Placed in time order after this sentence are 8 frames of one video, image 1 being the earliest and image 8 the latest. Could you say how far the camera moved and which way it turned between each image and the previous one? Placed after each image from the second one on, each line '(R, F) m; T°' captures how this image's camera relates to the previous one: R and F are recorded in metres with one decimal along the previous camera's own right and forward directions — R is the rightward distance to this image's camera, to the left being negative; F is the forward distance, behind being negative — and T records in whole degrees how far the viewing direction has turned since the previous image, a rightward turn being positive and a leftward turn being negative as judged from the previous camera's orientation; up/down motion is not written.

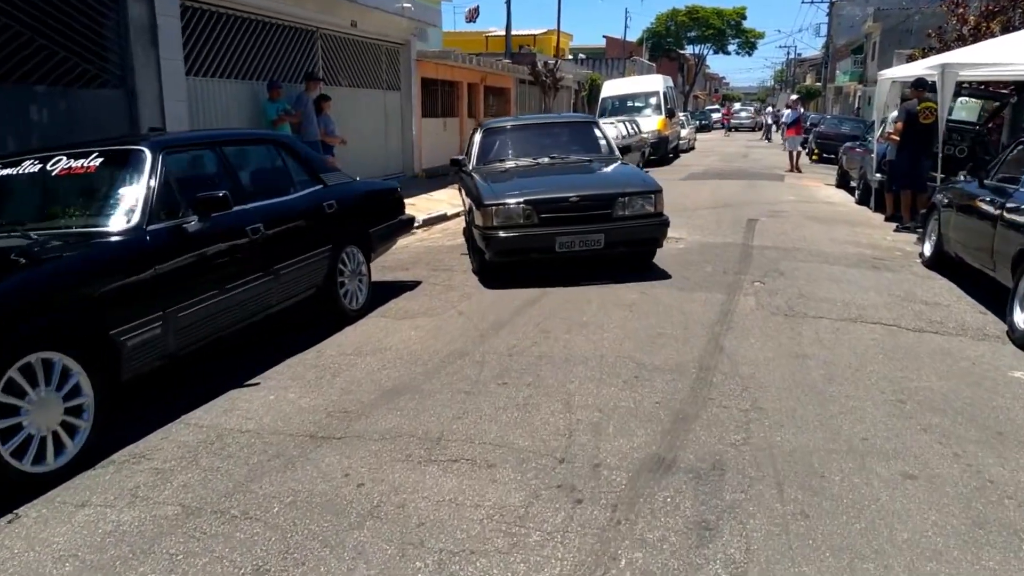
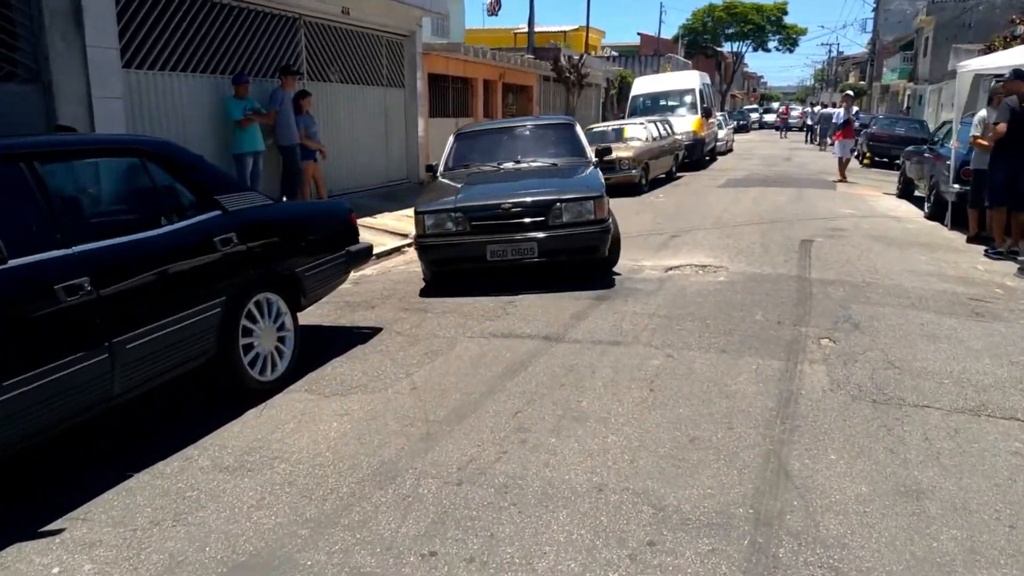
(+0.4, +1.9) m; -3°
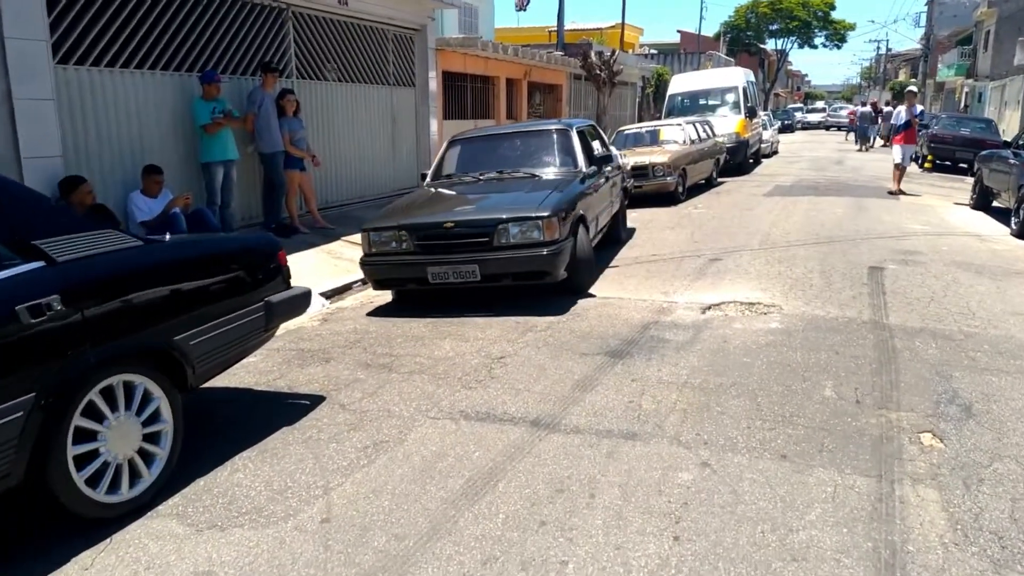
(+0.4, +1.6) m; -3°
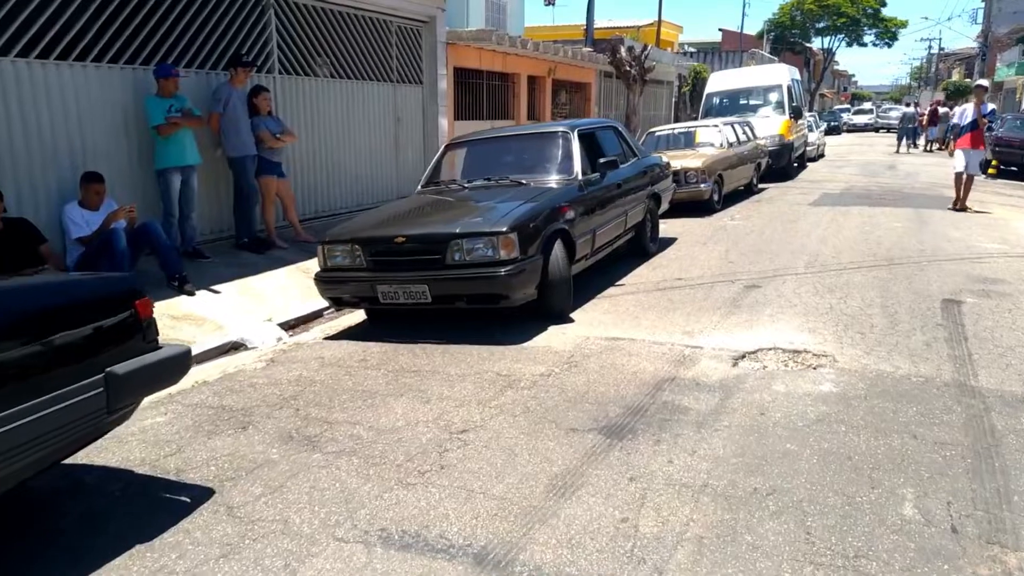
(+0.4, +1.3) m; -3°
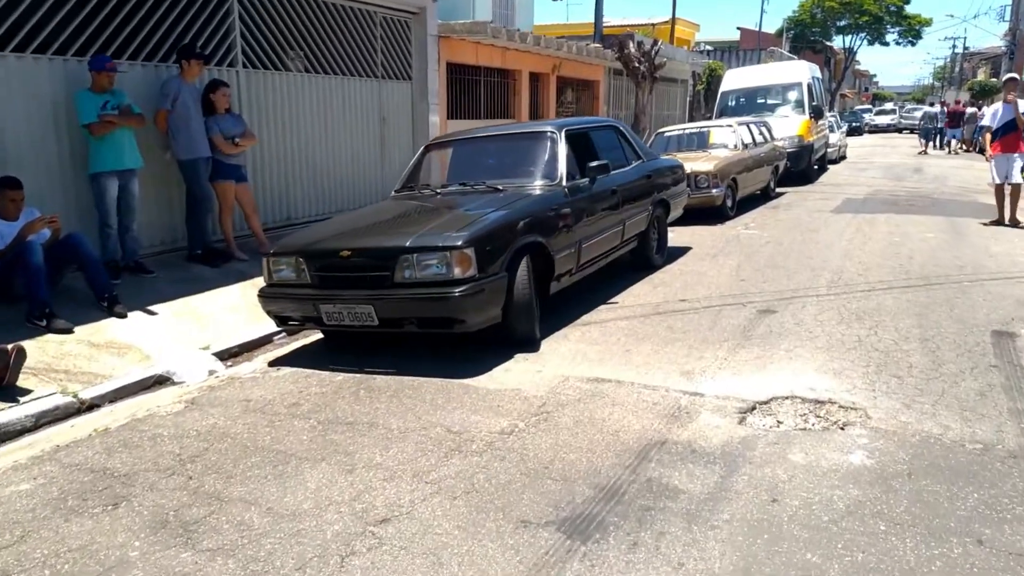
(+0.4, +1.0) m; -1°
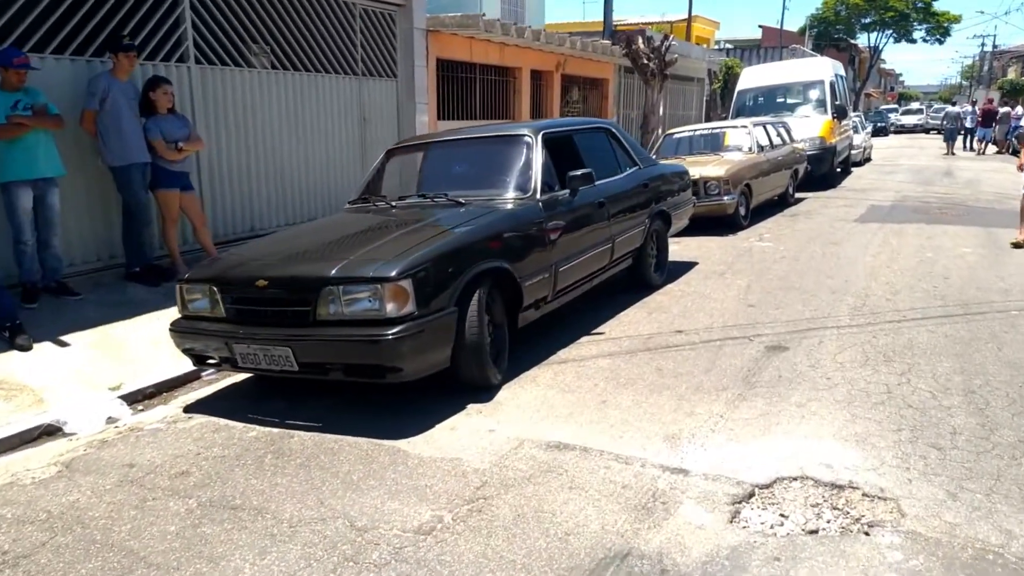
(+0.4, +1.0) m; -2°
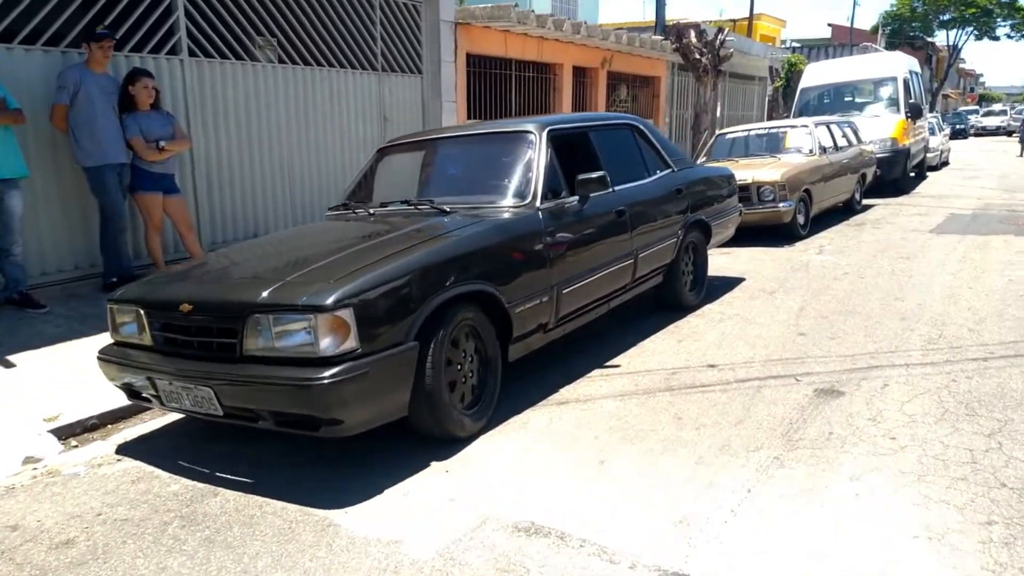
(+0.4, +0.9) m; -5°
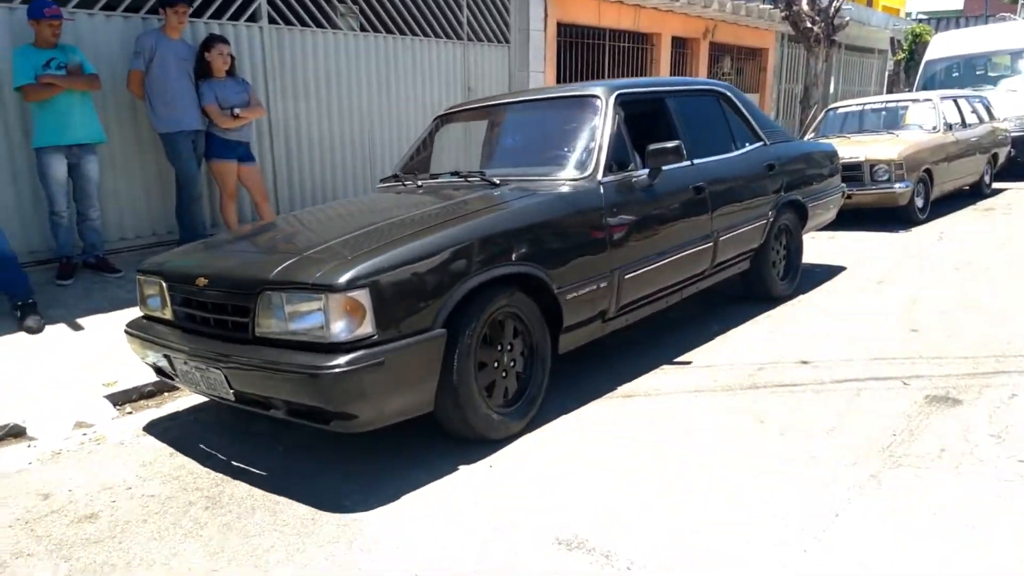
(+0.2, +0.4) m; -7°
